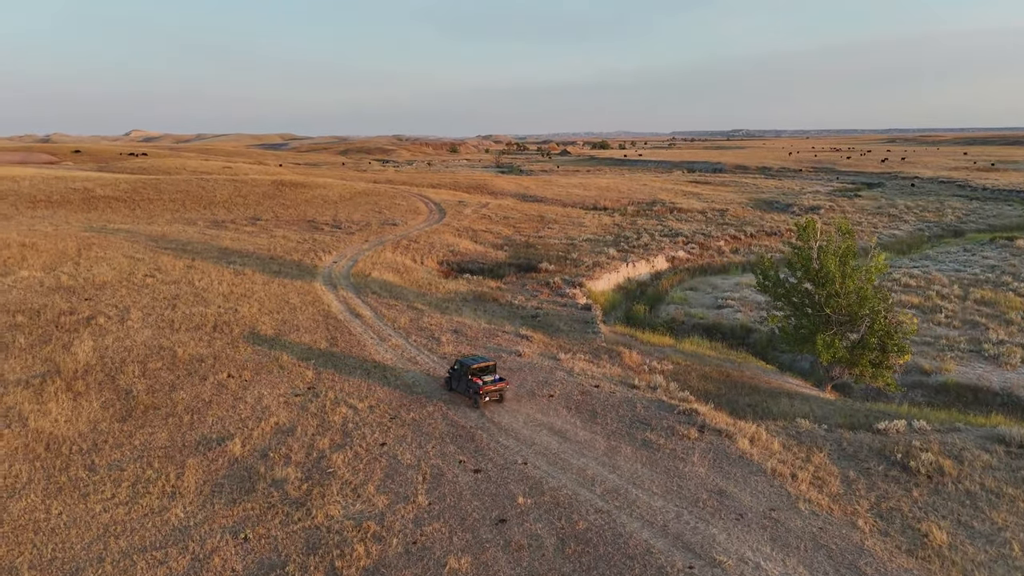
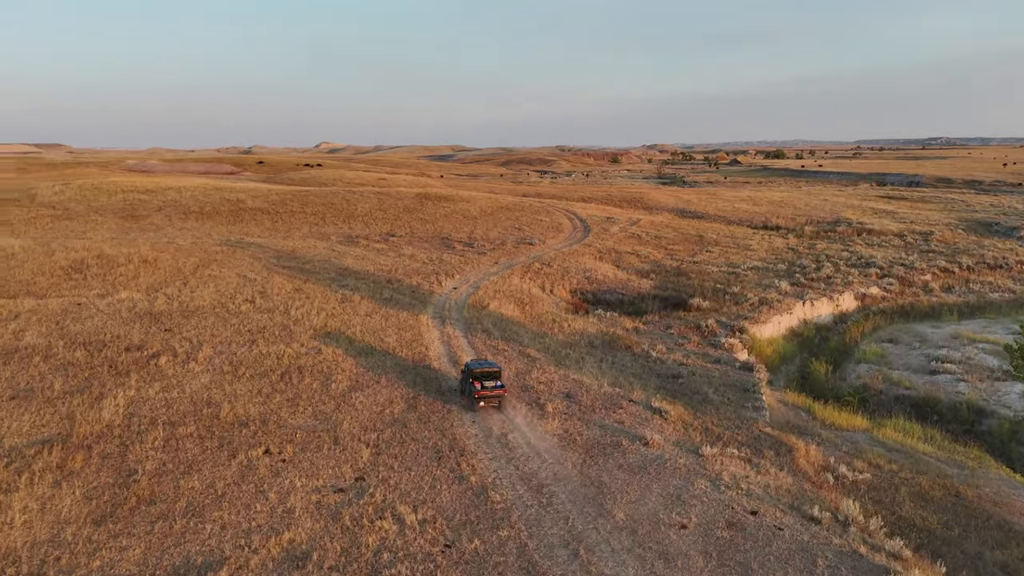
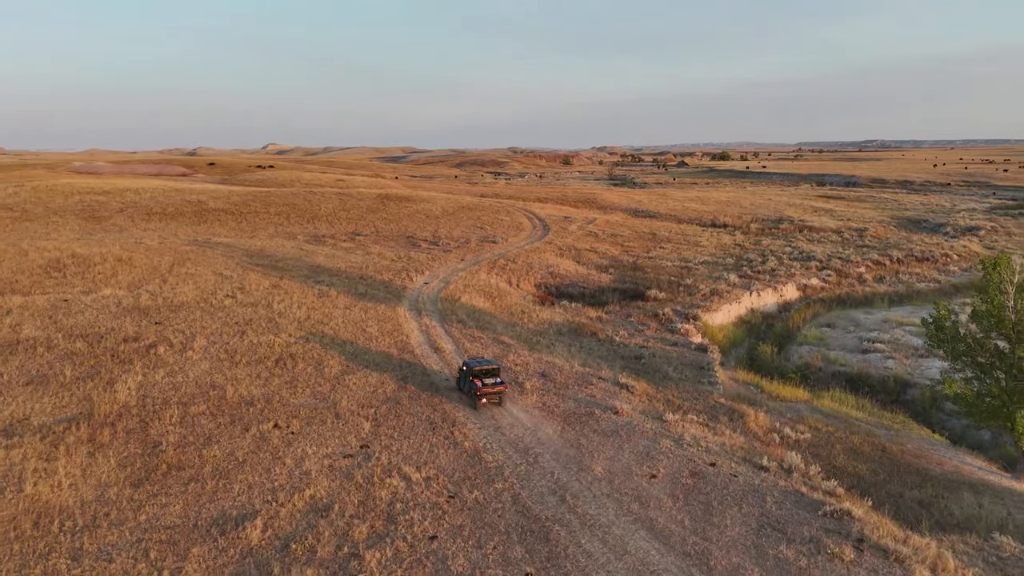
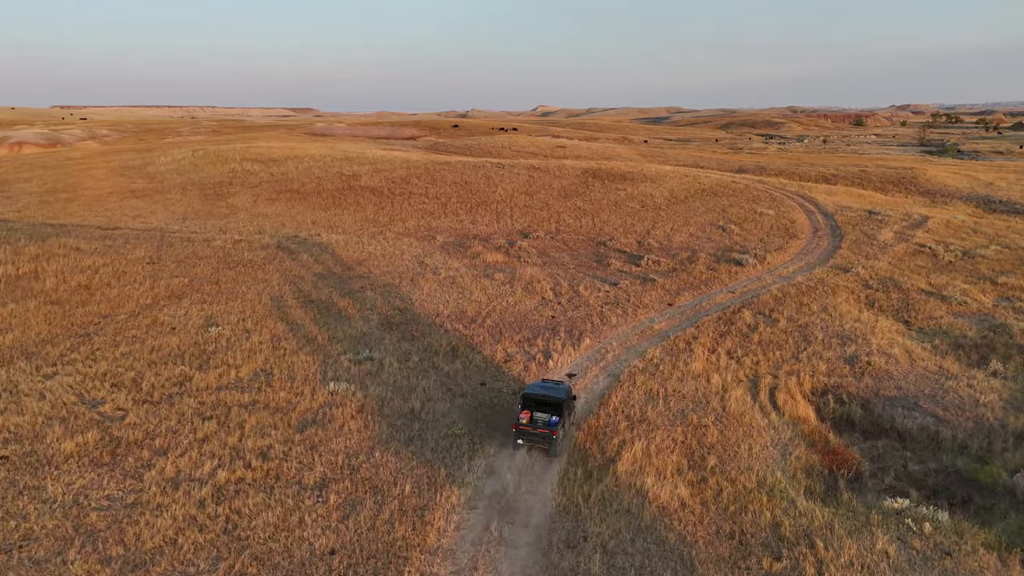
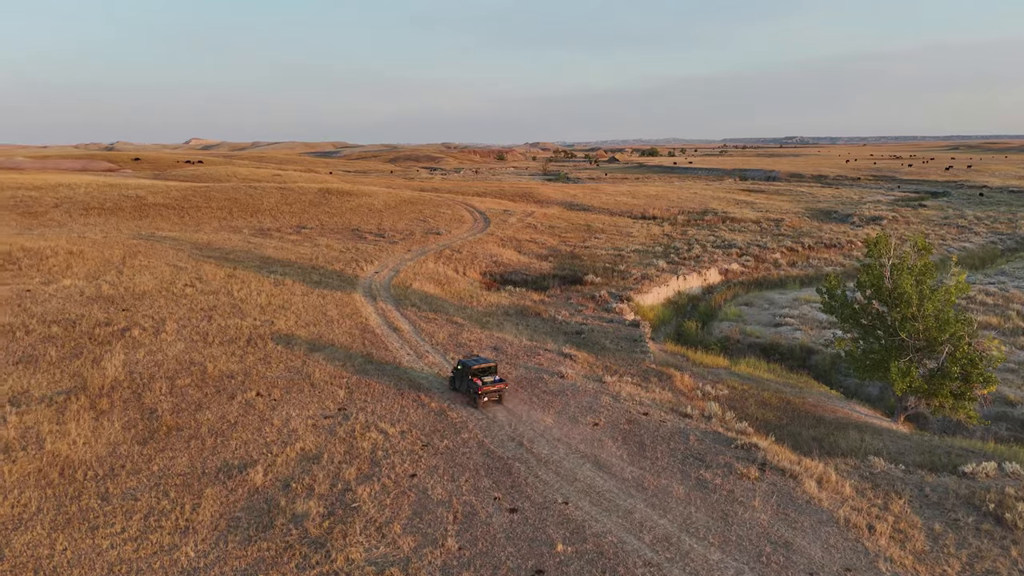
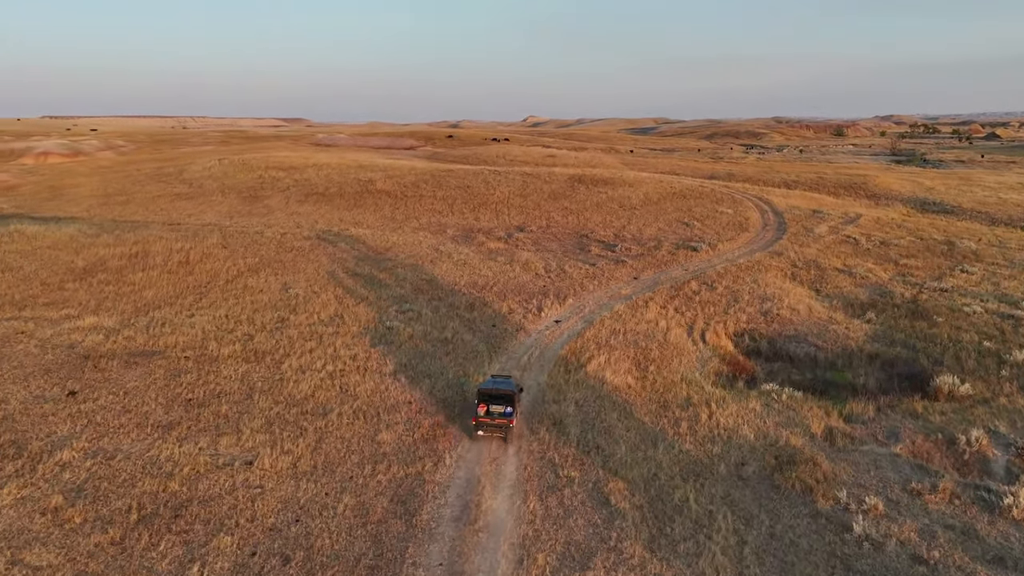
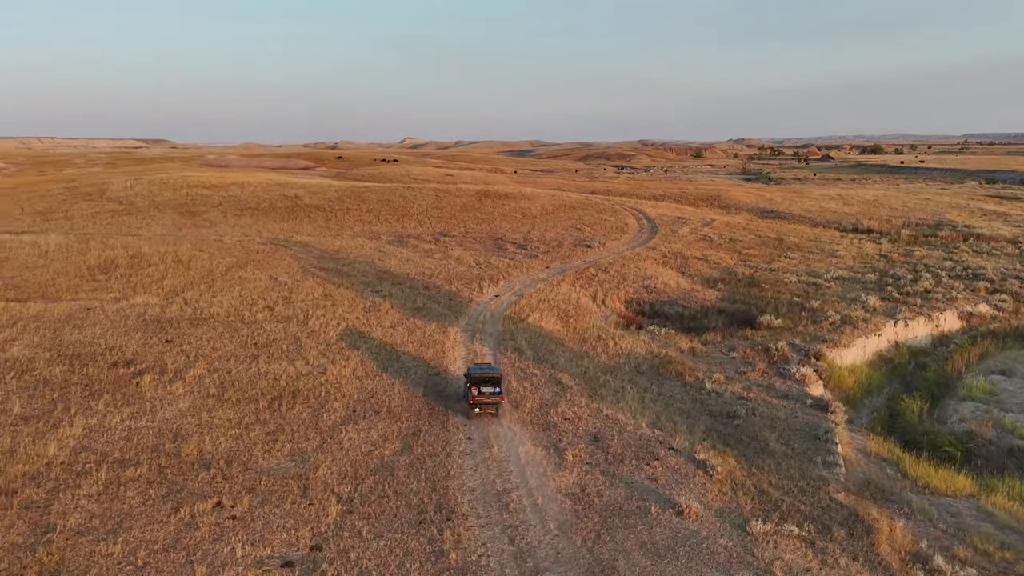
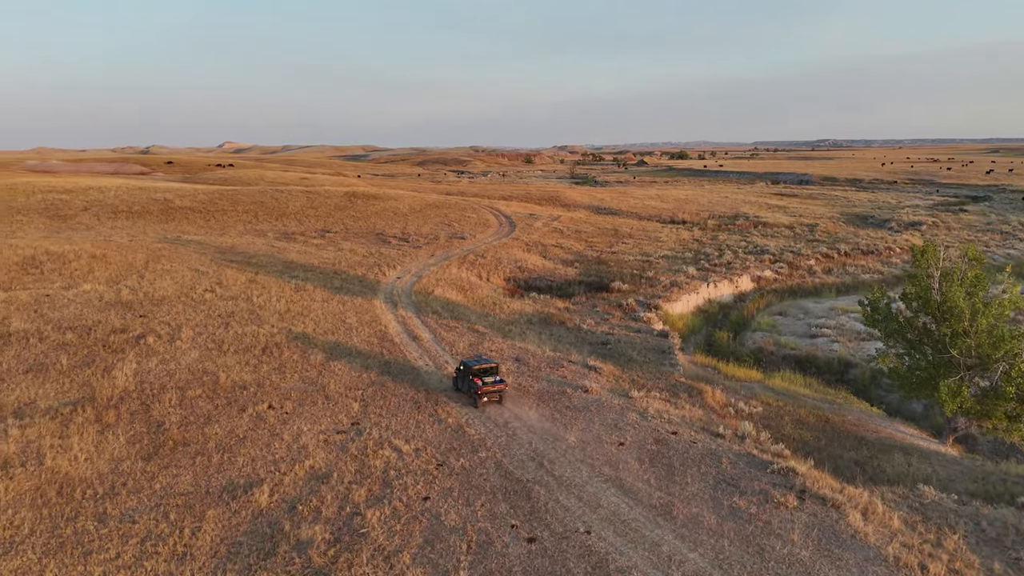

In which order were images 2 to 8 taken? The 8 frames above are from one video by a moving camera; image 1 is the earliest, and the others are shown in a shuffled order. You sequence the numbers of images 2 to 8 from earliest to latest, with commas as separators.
5, 8, 3, 2, 7, 6, 4
